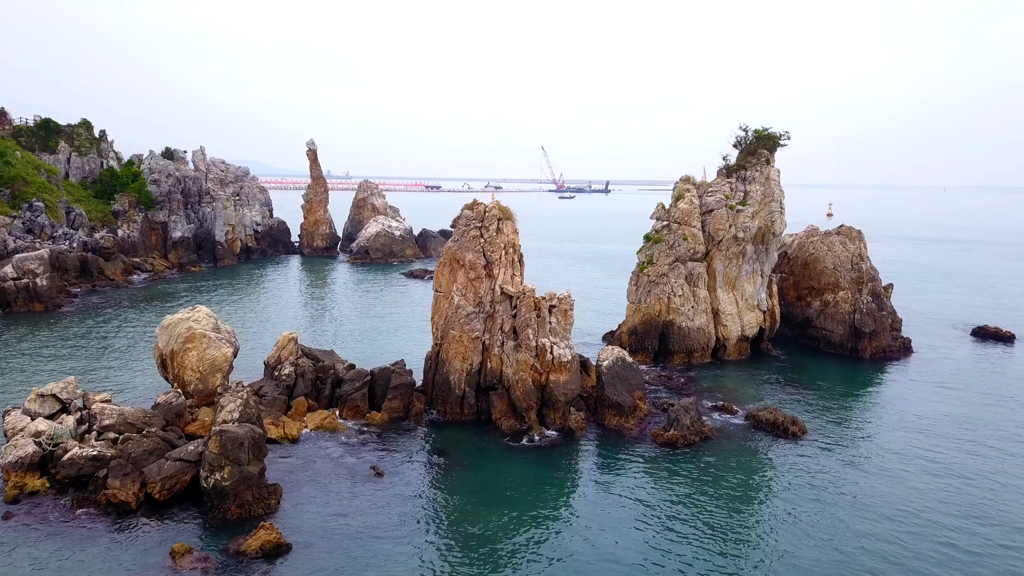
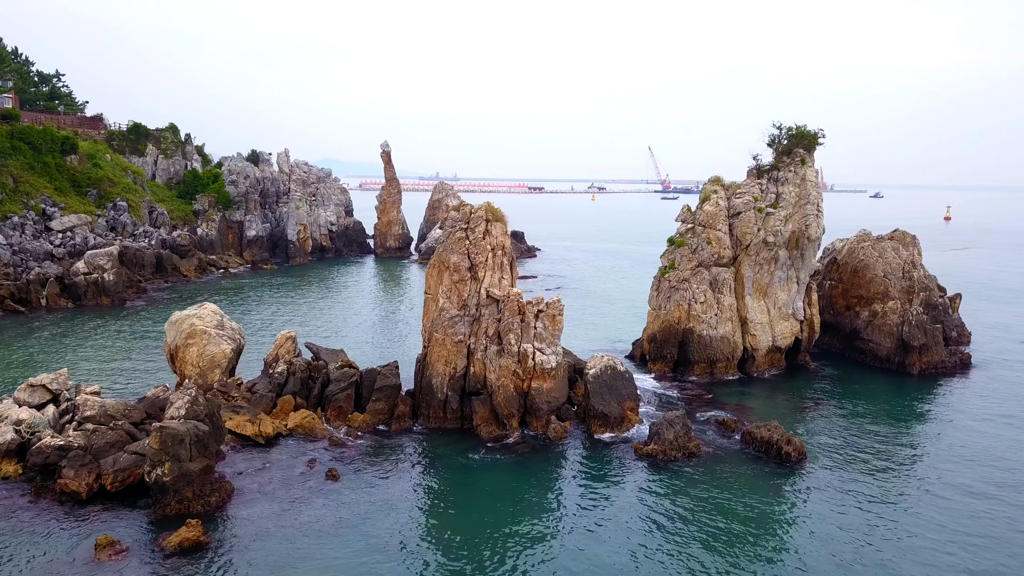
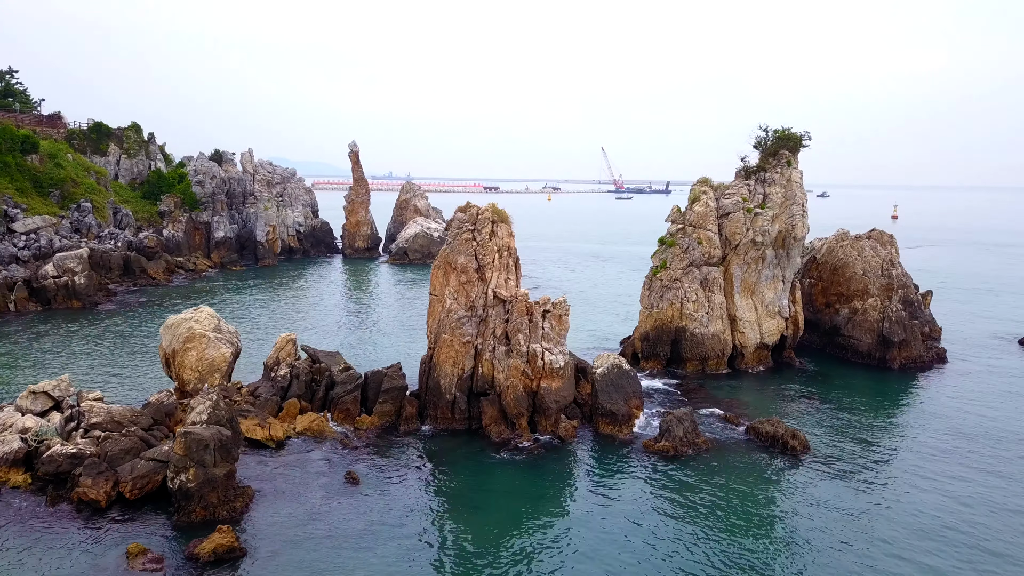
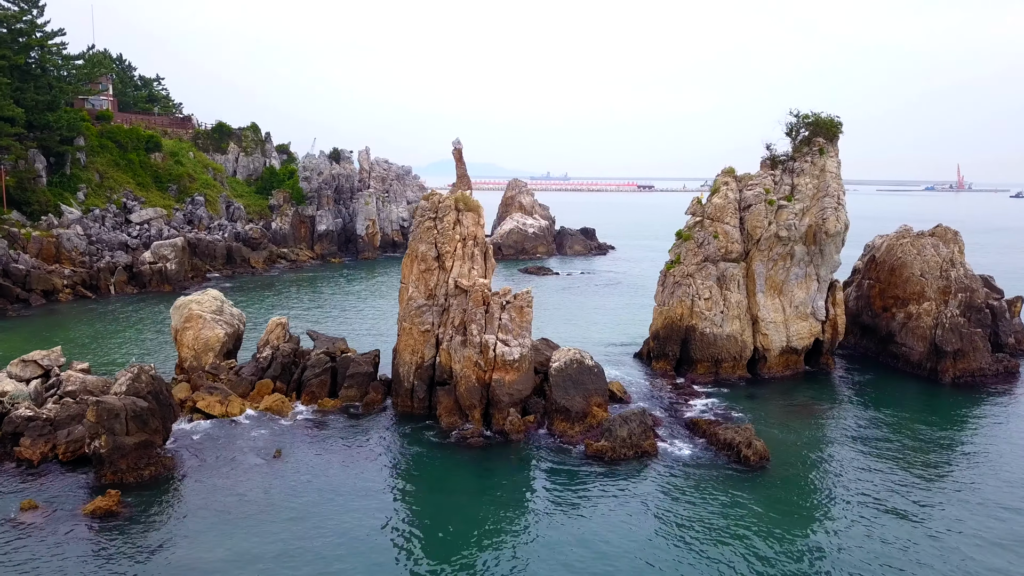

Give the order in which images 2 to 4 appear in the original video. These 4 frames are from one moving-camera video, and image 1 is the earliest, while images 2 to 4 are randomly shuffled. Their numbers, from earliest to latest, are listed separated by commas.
3, 2, 4
